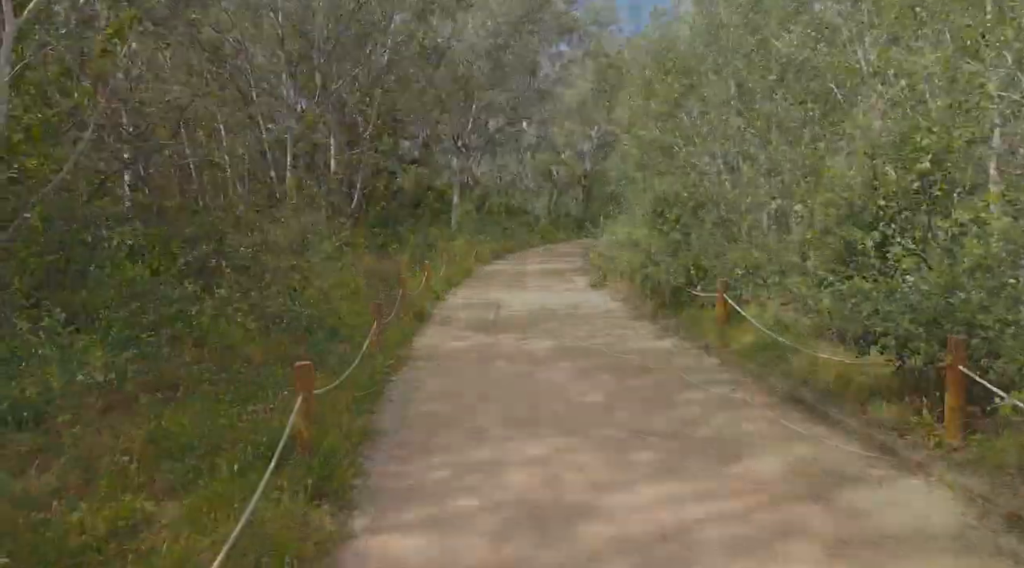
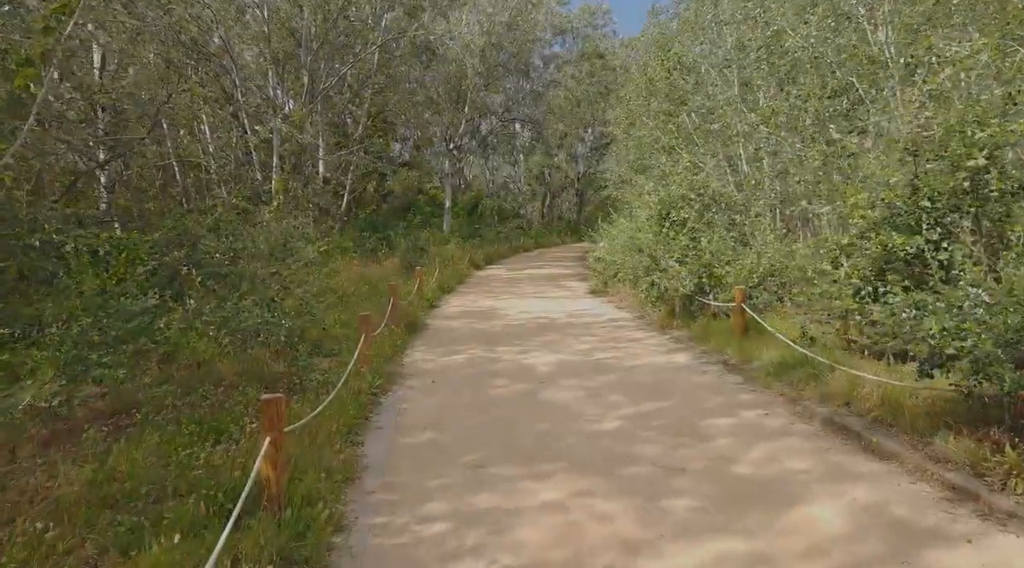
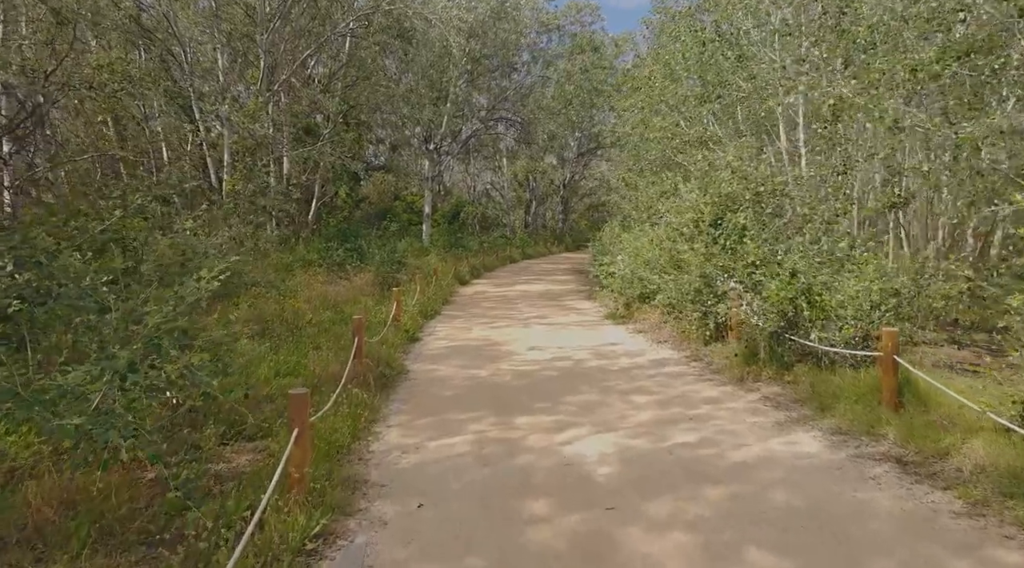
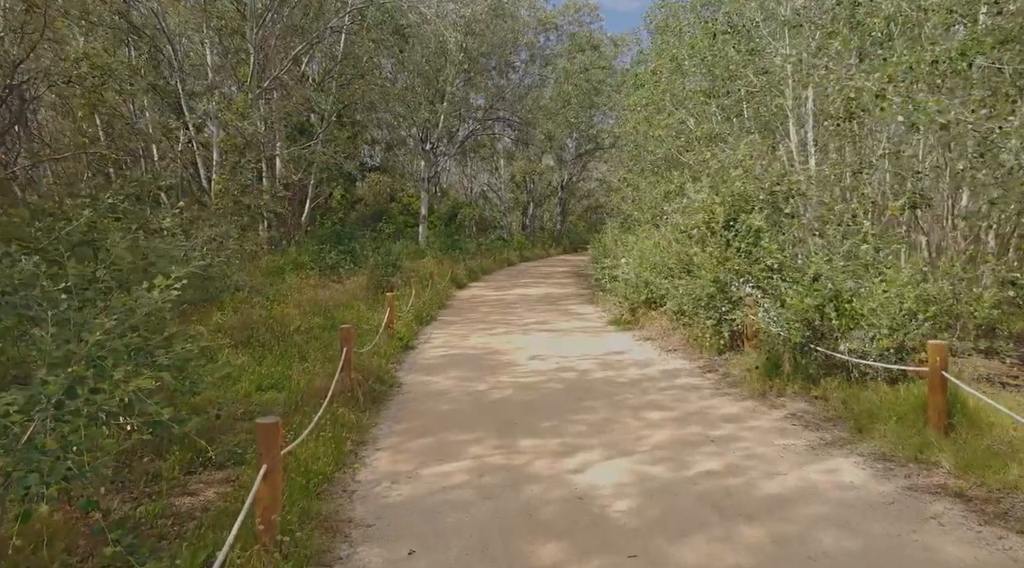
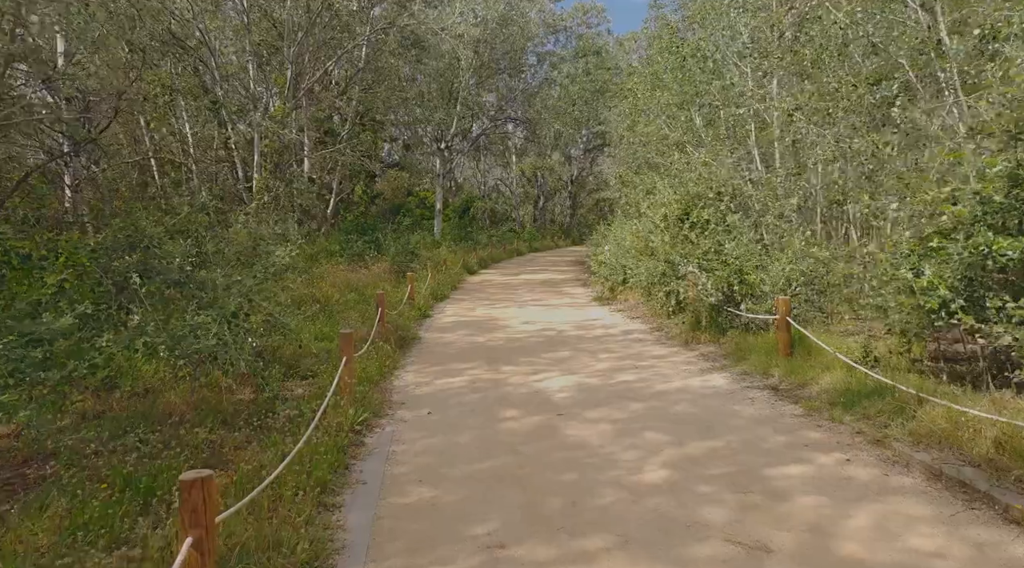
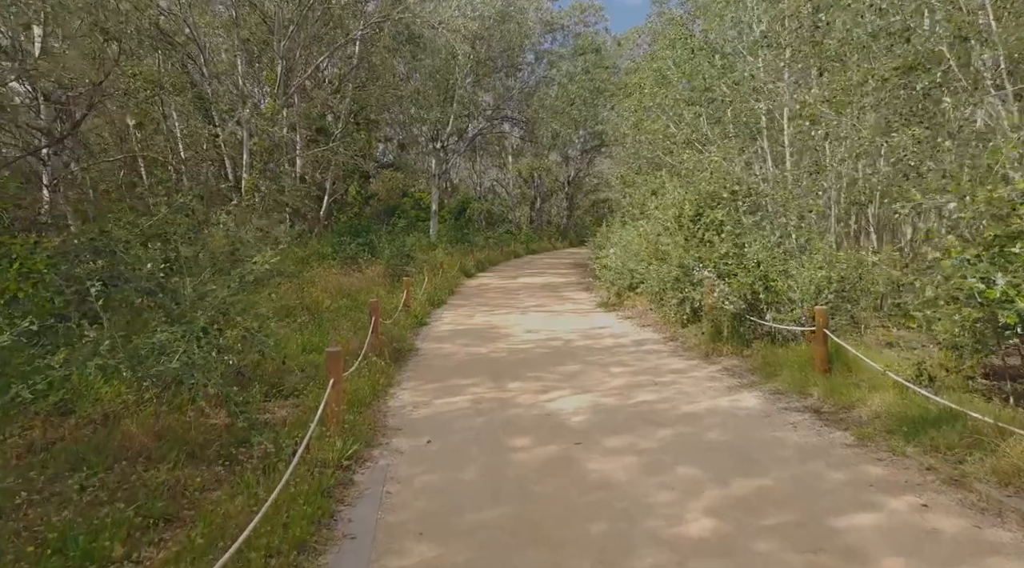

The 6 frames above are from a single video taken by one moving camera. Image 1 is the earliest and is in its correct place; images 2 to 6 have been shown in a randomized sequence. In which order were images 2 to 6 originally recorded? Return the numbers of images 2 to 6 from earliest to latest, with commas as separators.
2, 5, 6, 3, 4
